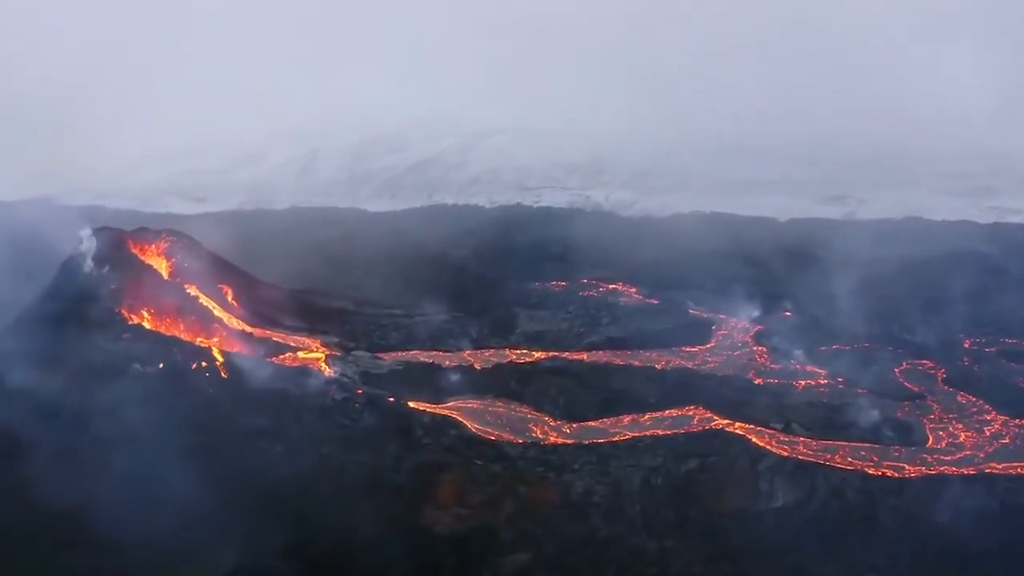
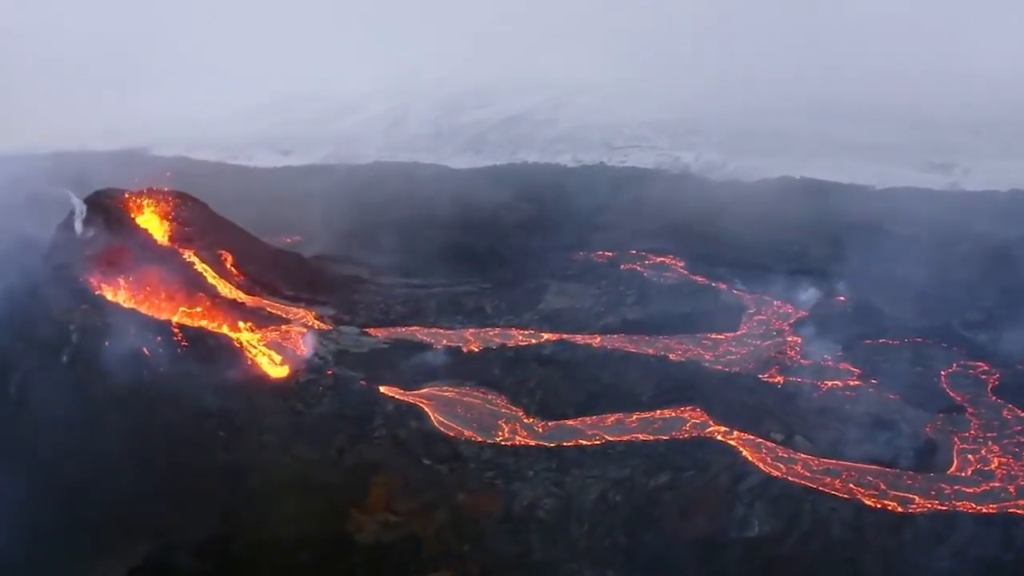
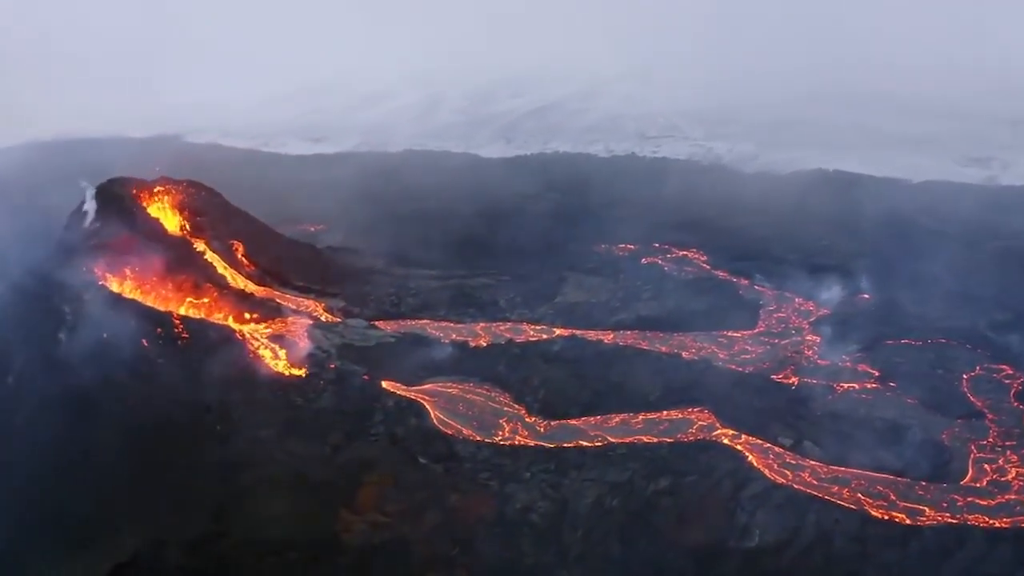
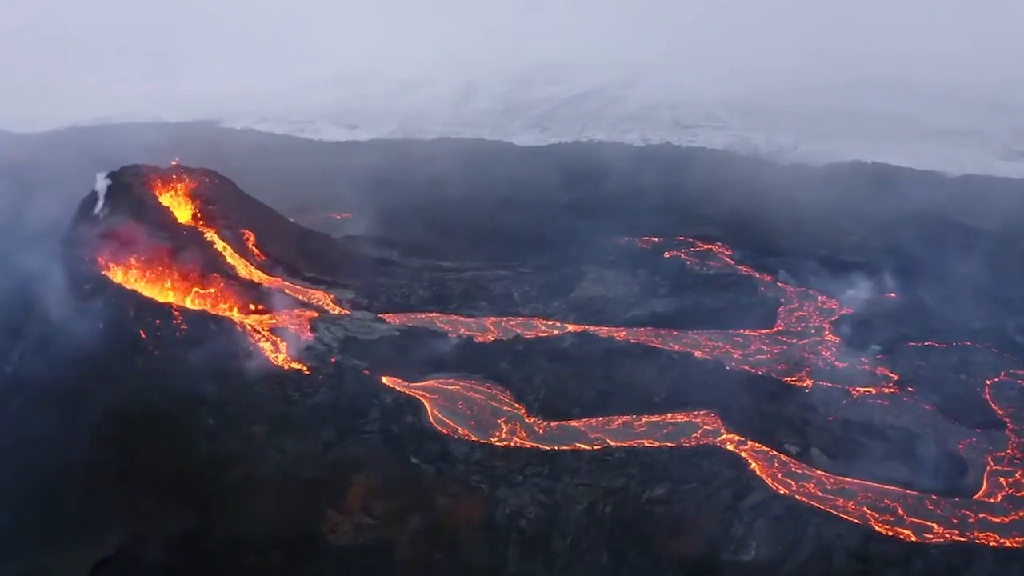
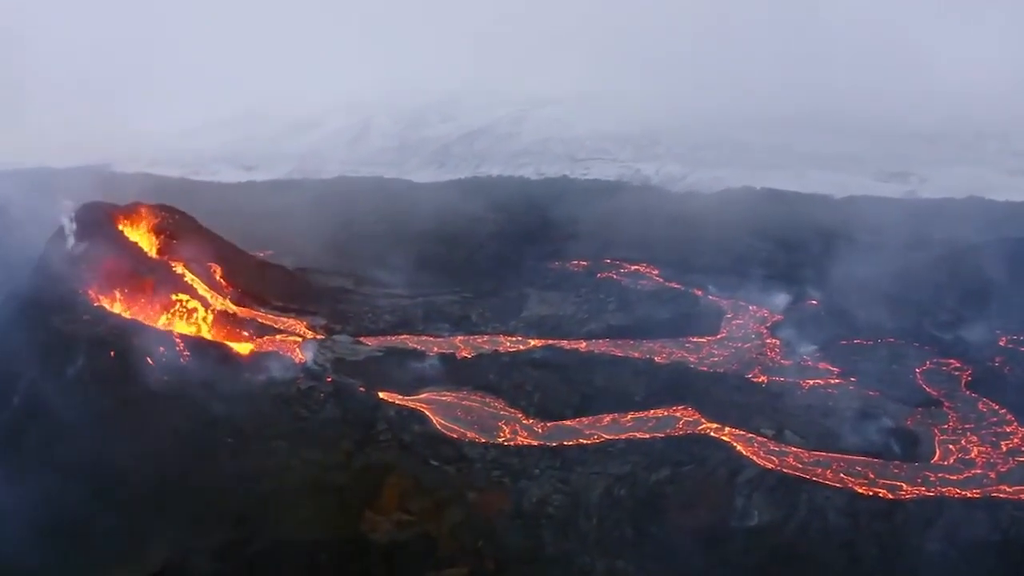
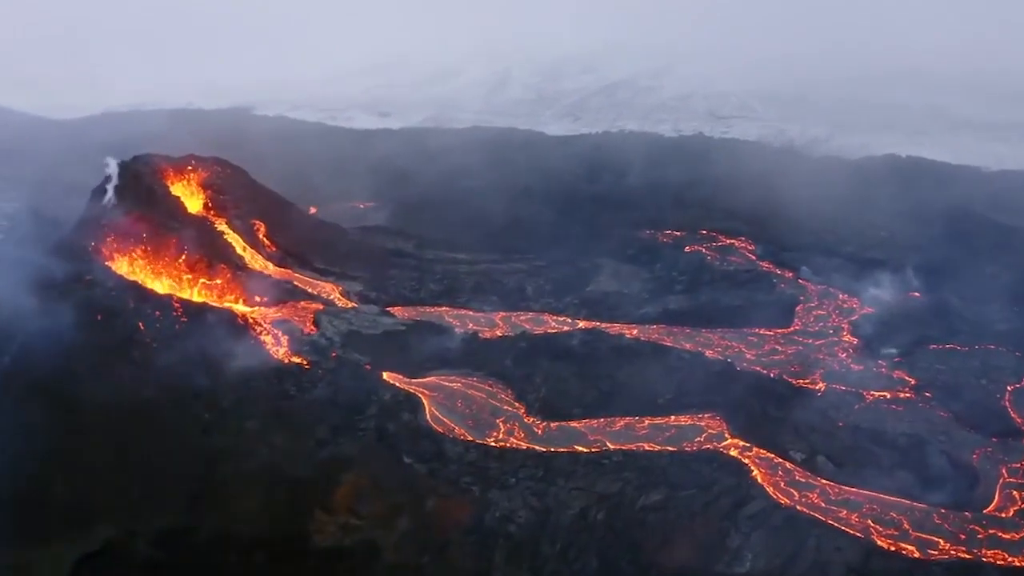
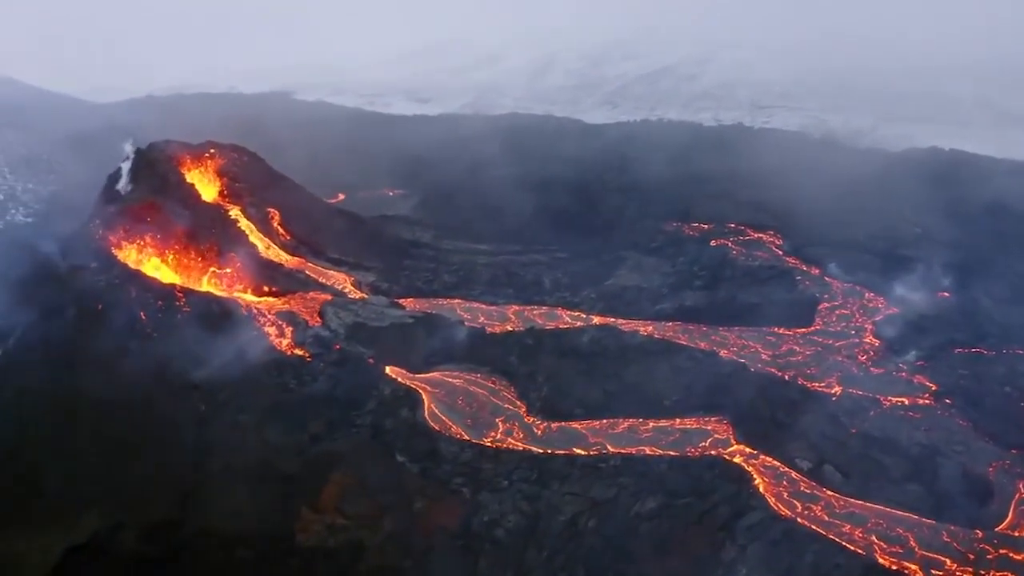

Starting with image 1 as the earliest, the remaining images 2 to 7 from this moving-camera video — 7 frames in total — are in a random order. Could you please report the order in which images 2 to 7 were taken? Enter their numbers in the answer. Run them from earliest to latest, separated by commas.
5, 2, 3, 4, 6, 7
